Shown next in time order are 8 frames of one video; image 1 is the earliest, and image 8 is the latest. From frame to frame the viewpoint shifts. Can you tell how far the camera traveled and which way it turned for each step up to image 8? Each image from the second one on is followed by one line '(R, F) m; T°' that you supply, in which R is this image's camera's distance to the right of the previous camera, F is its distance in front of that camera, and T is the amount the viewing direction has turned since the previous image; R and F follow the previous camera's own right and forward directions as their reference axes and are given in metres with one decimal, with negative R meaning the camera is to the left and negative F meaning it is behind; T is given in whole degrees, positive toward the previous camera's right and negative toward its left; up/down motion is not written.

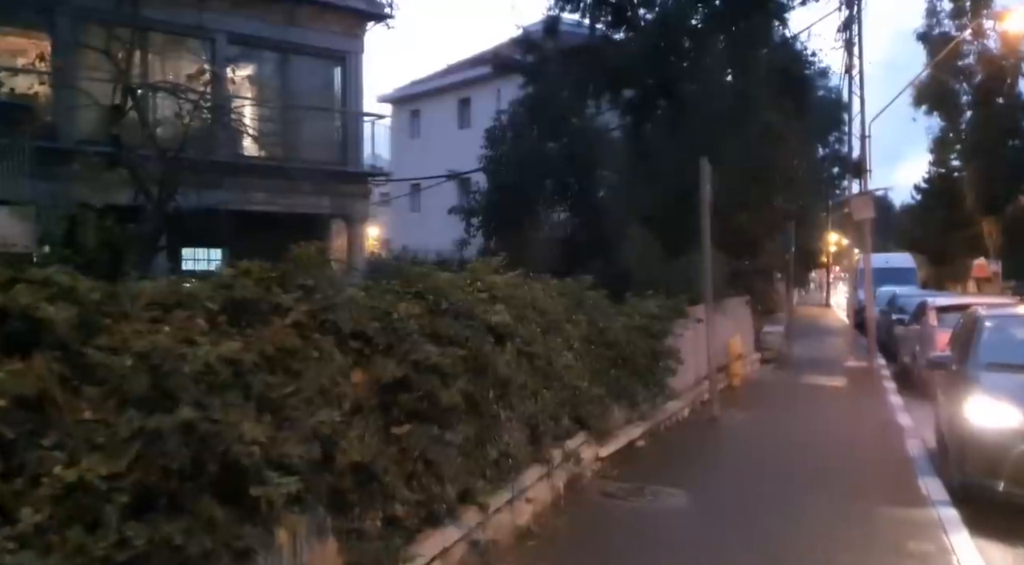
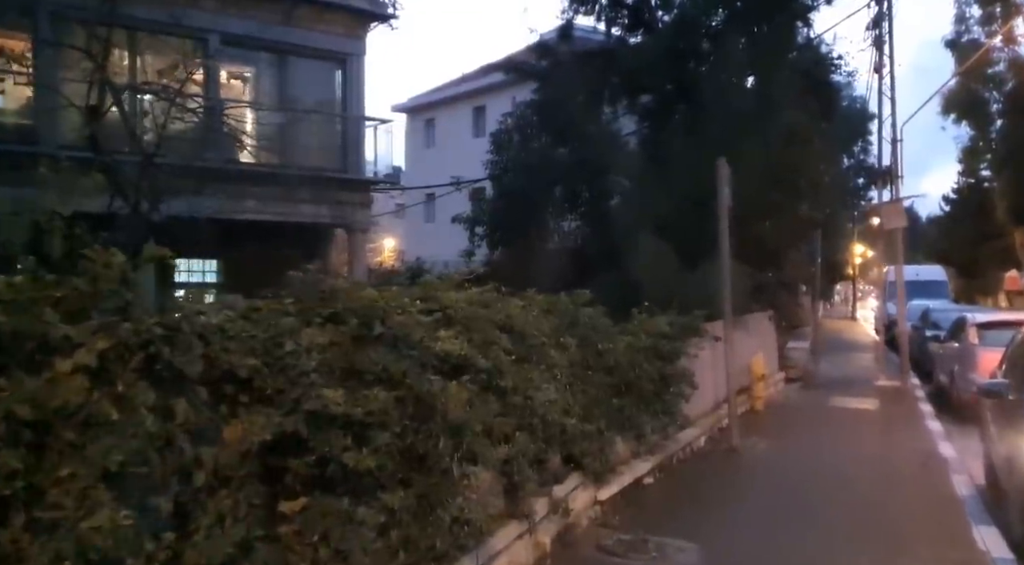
(+0.3, +1.0) m; -2°
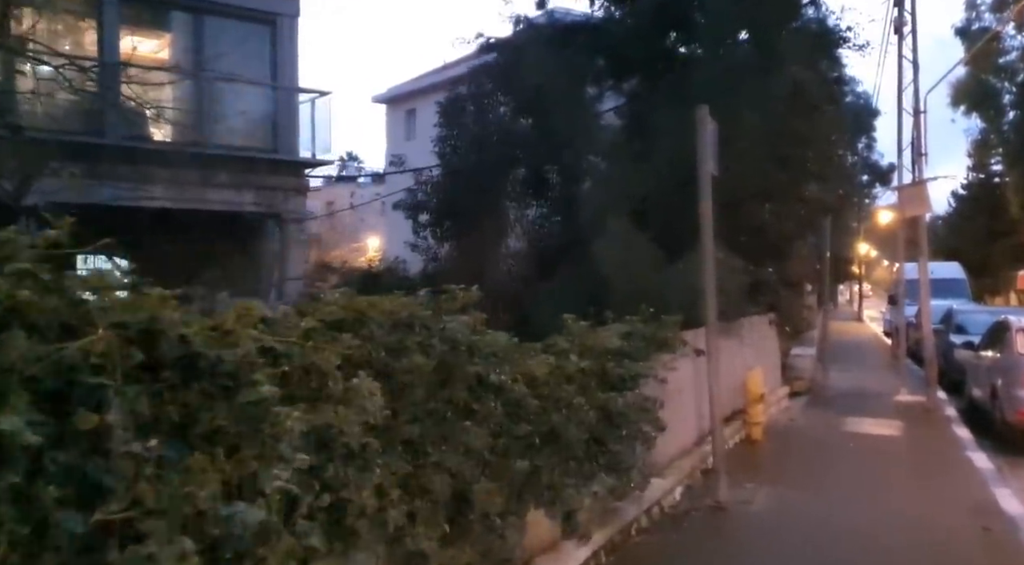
(+0.9, +2.7) m; 0°
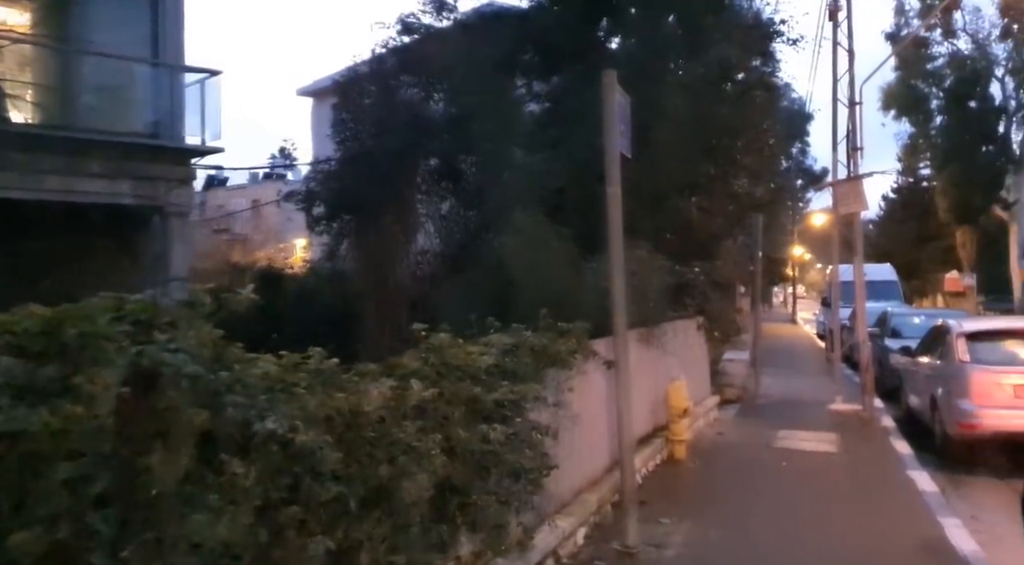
(+0.6, +1.3) m; +4°
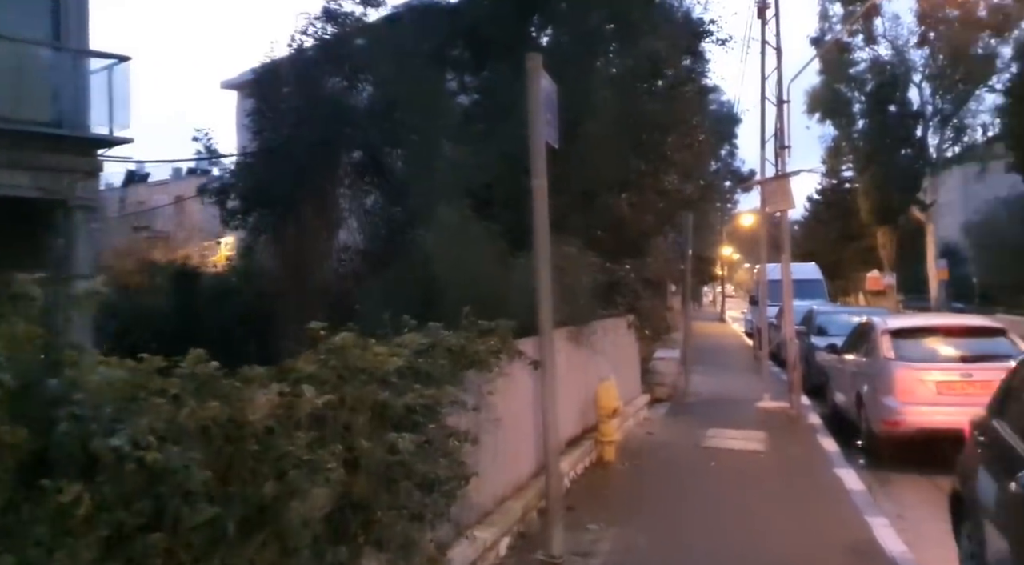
(+0.1, +0.4) m; +5°
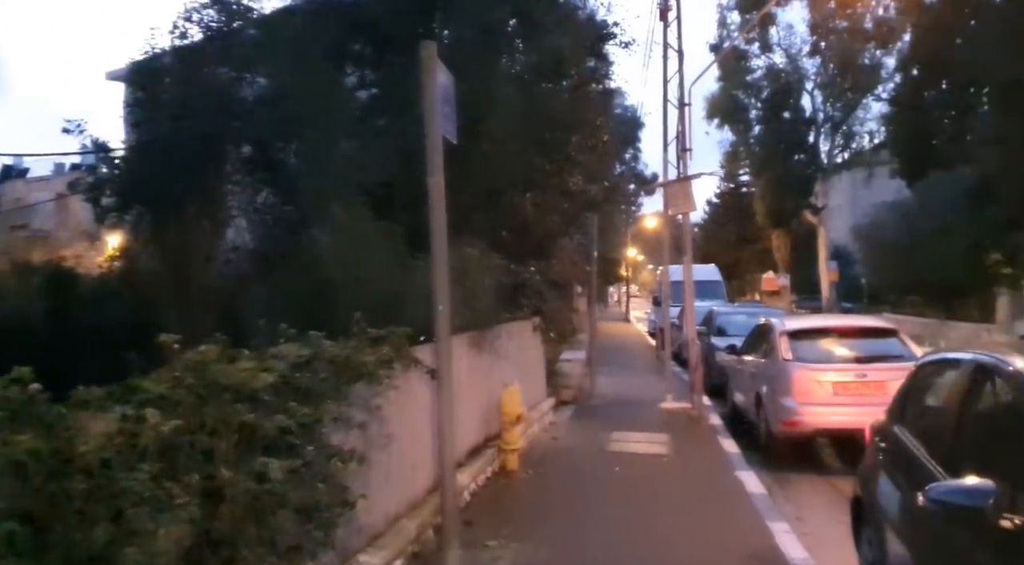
(+0.1, +0.3) m; +7°
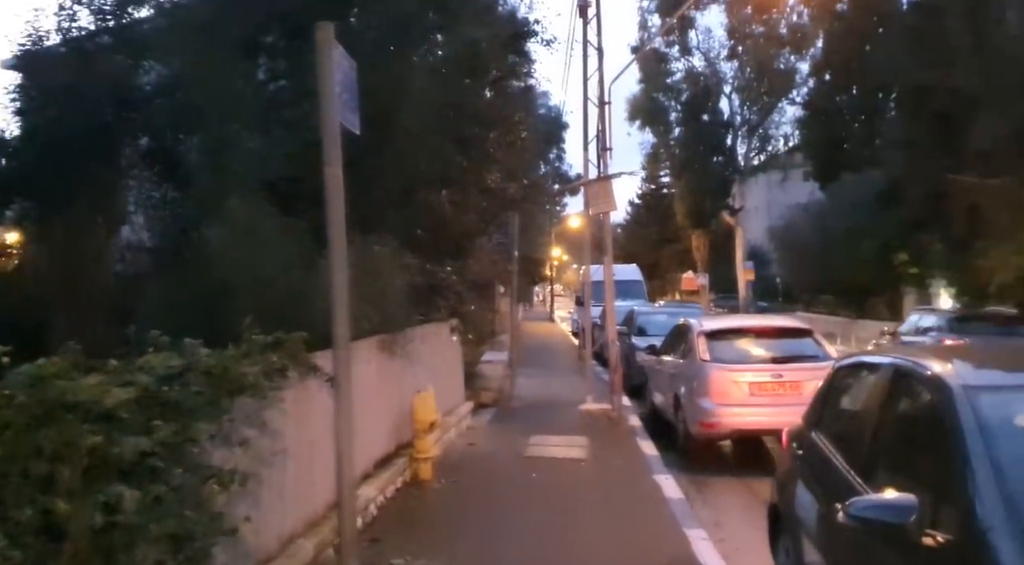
(+0.1, +0.3) m; +5°
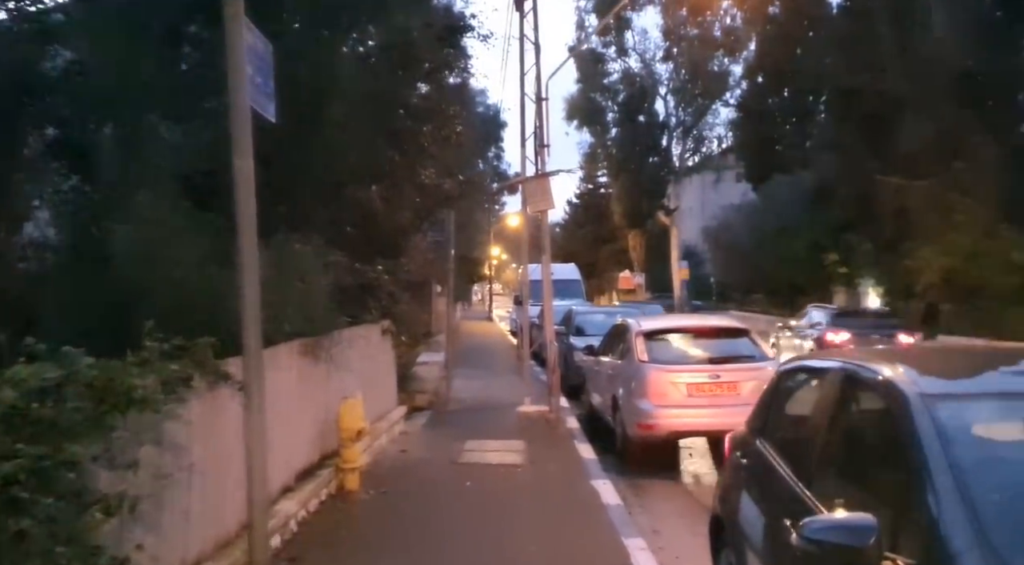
(+0.1, +0.3) m; +4°
